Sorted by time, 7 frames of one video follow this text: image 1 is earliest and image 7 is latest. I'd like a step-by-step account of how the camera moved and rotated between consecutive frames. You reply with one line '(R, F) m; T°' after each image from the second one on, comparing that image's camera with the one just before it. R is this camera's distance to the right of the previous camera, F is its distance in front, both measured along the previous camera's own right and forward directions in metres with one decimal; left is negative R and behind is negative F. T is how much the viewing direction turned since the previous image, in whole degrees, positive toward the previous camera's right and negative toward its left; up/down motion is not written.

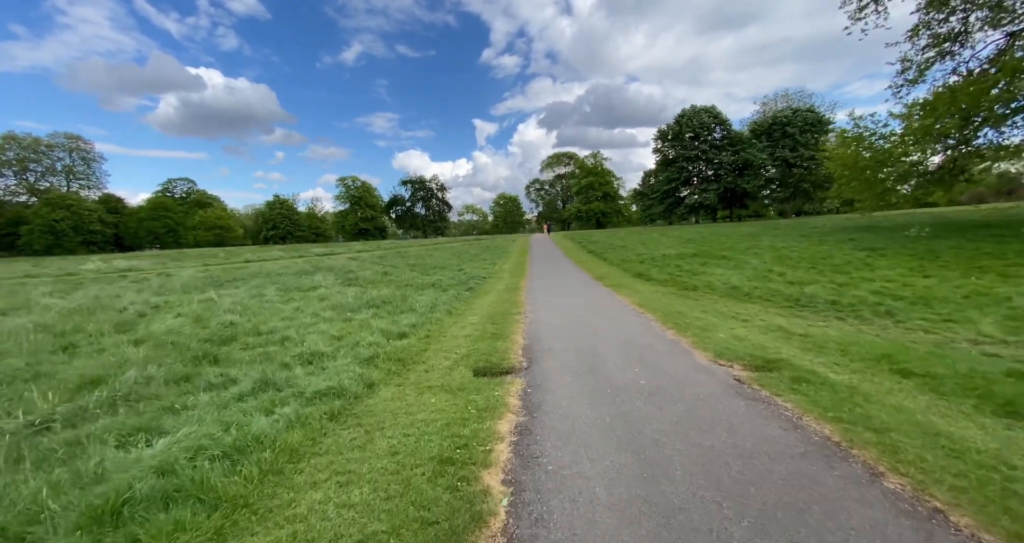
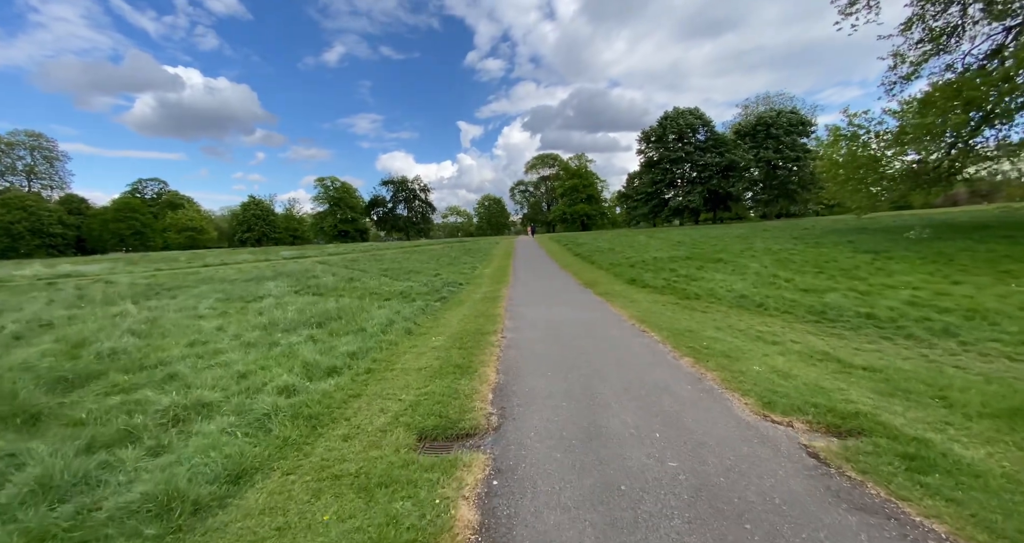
(+0.2, +2.0) m; +2°
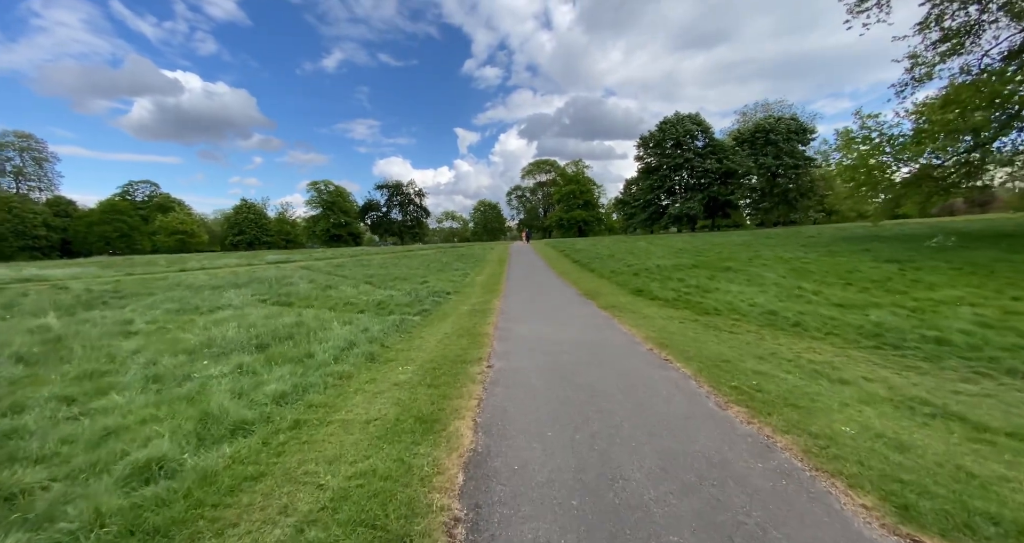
(+0.1, +1.7) m; +1°
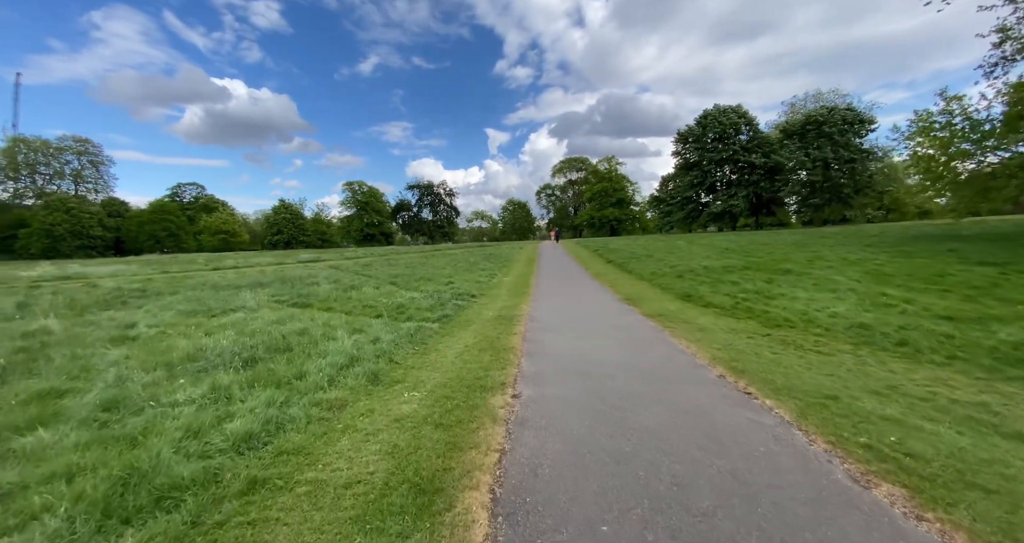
(-0.1, +1.4) m; -4°
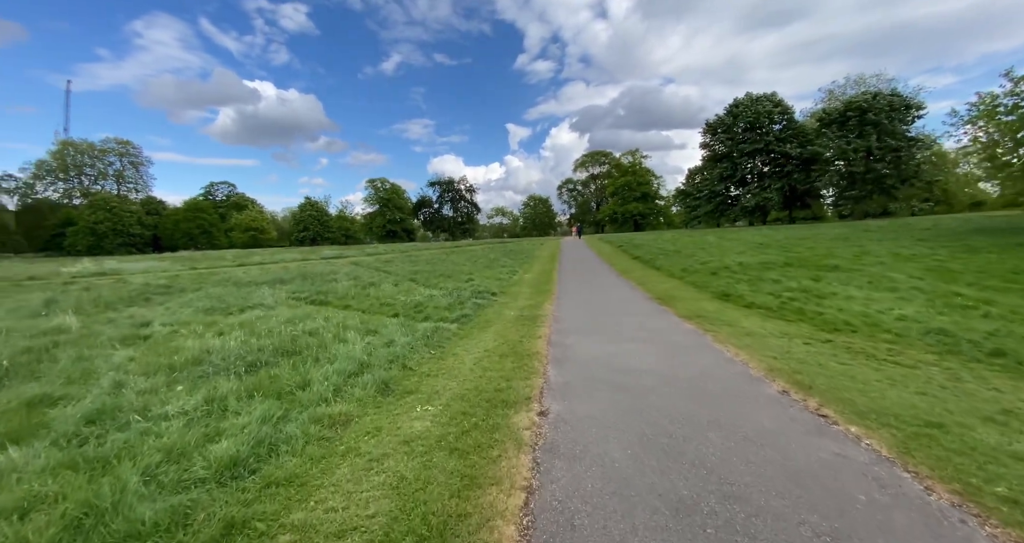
(-0.1, +0.7) m; -3°
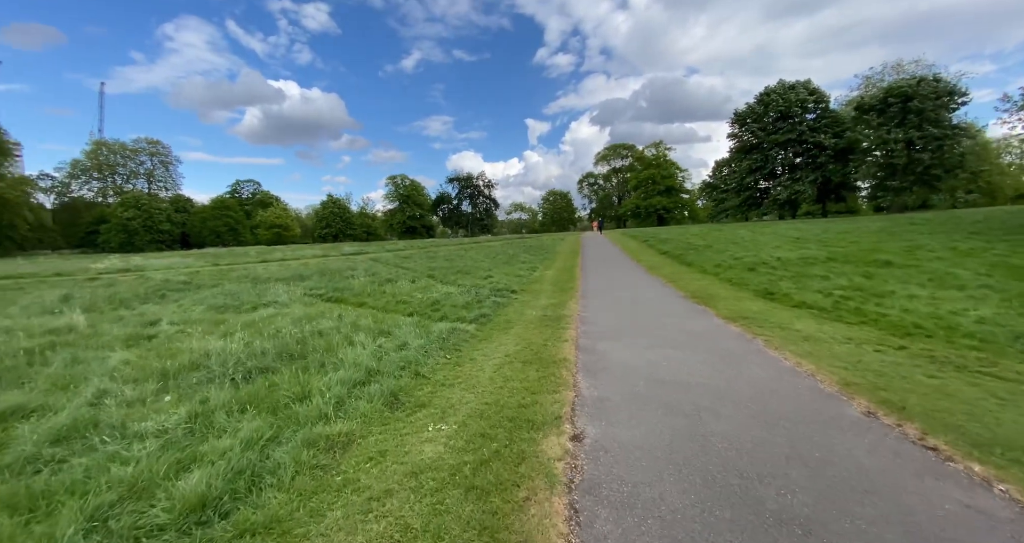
(-0.1, +0.7) m; -3°
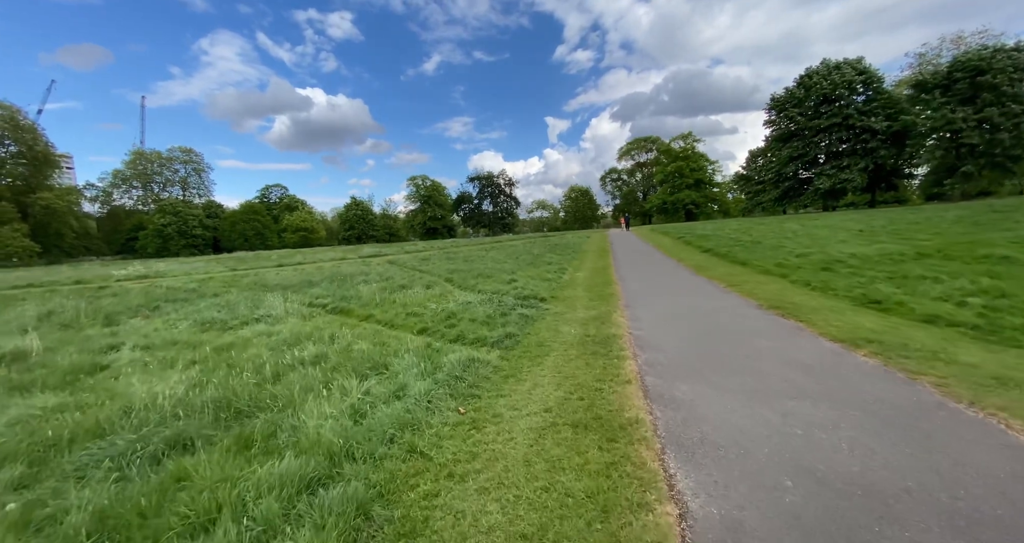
(-0.2, +2.0) m; -3°
